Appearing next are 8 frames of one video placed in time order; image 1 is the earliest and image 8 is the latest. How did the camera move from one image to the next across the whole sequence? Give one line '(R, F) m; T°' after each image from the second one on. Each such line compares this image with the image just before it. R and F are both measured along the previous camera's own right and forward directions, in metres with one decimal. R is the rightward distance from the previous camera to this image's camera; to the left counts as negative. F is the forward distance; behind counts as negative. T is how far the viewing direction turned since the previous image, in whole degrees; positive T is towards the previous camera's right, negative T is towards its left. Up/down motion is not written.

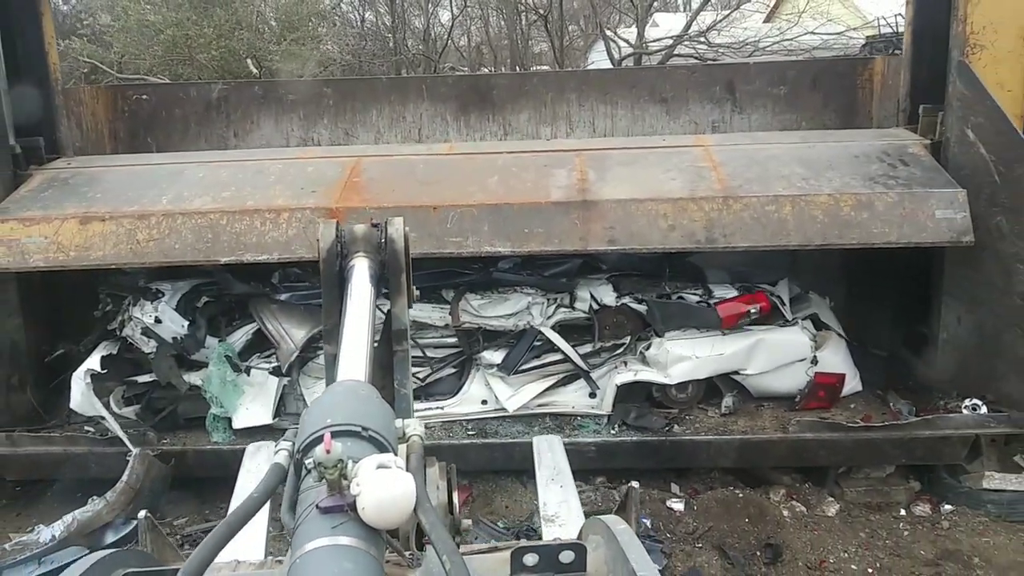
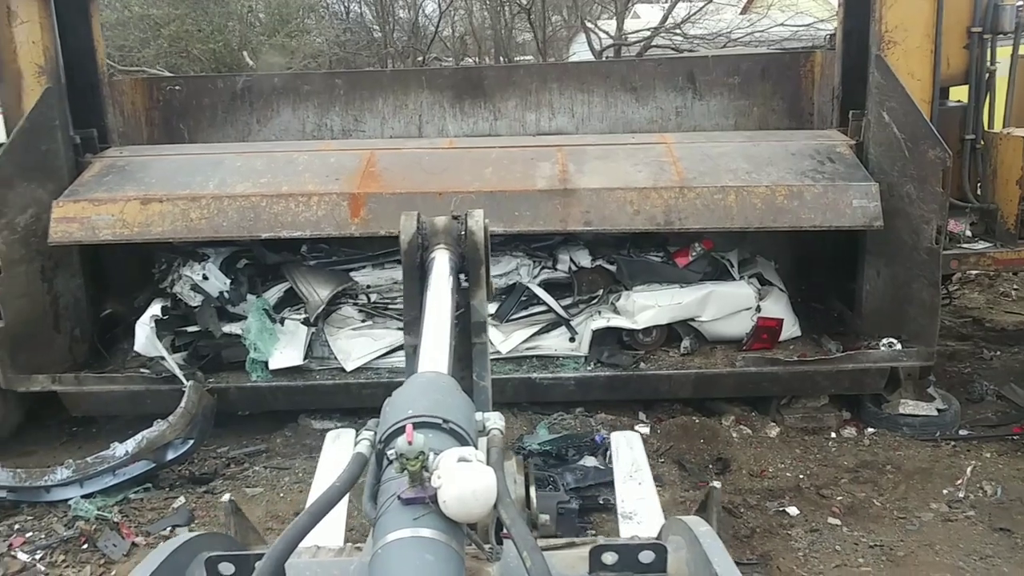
(0.0, -0.6) m; +1°
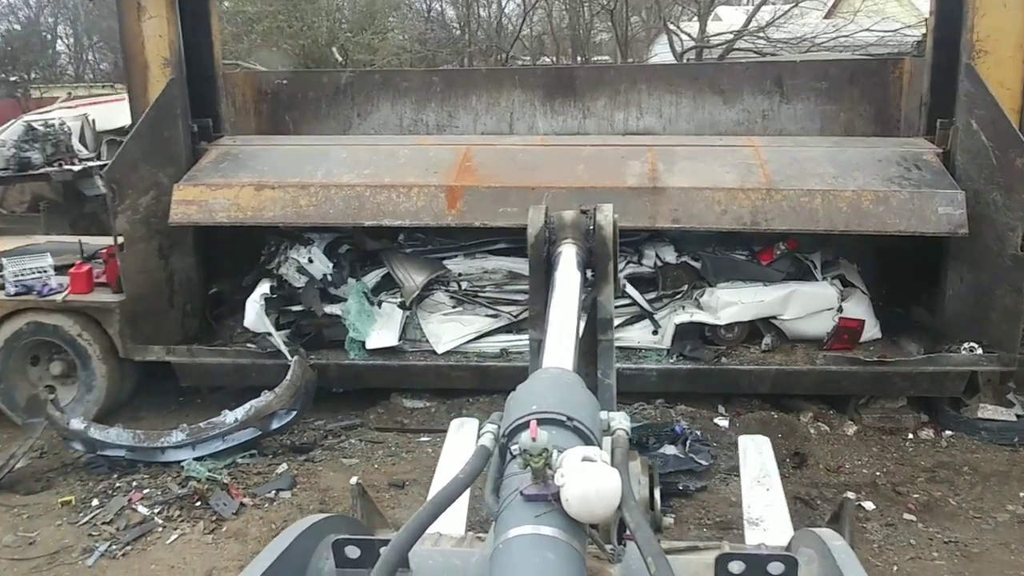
(-0.1, -0.2) m; -4°
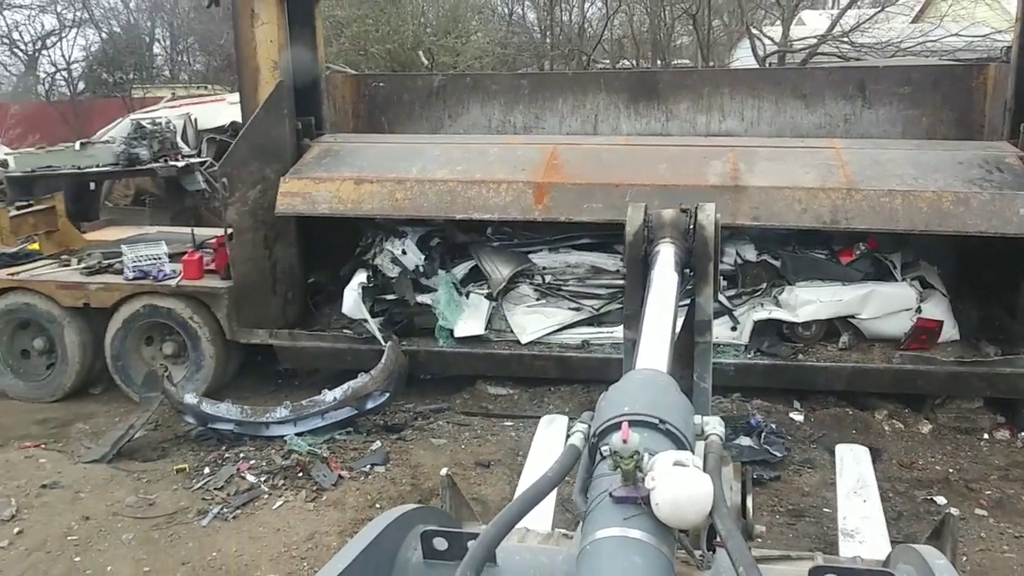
(0.0, -0.2) m; -4°
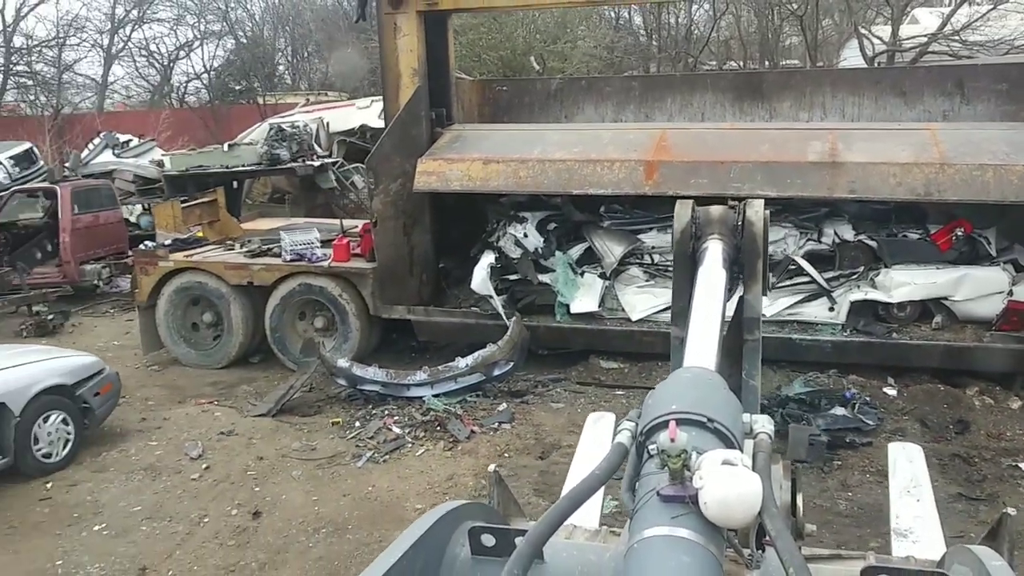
(0.0, -0.5) m; -6°
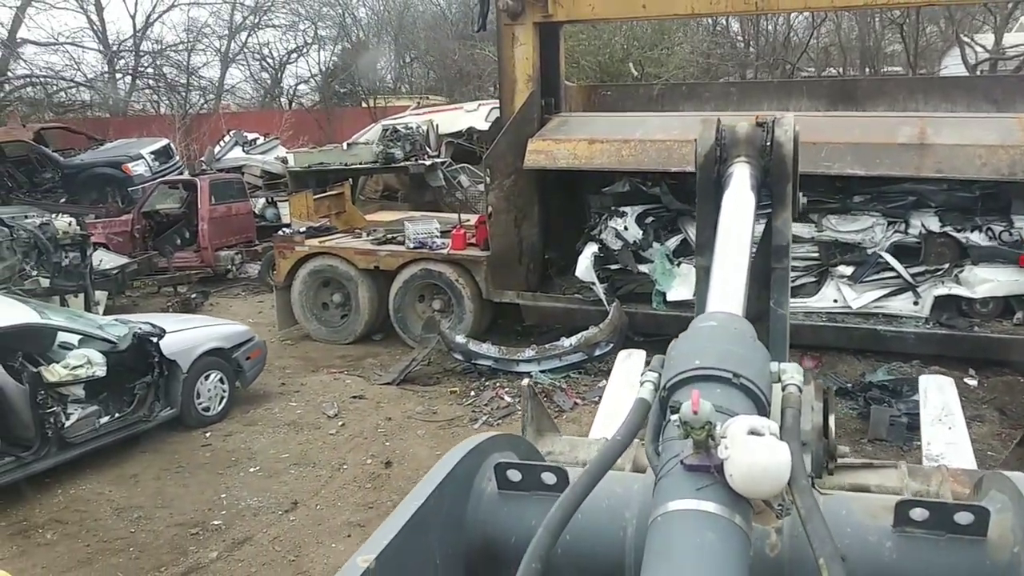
(-0.1, -0.5) m; -5°
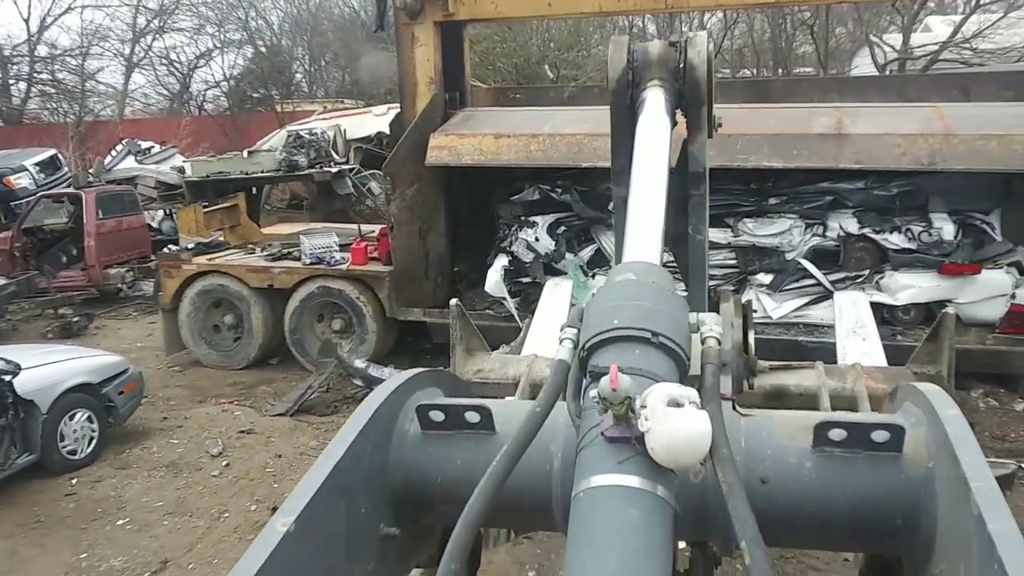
(+0.1, +0.3) m; +4°
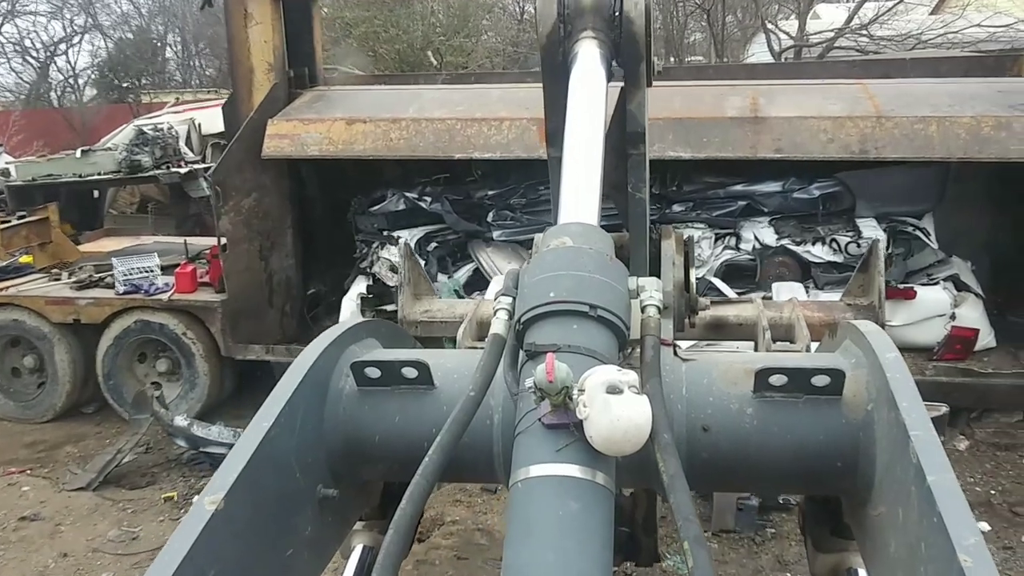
(+0.2, +0.8) m; +6°
